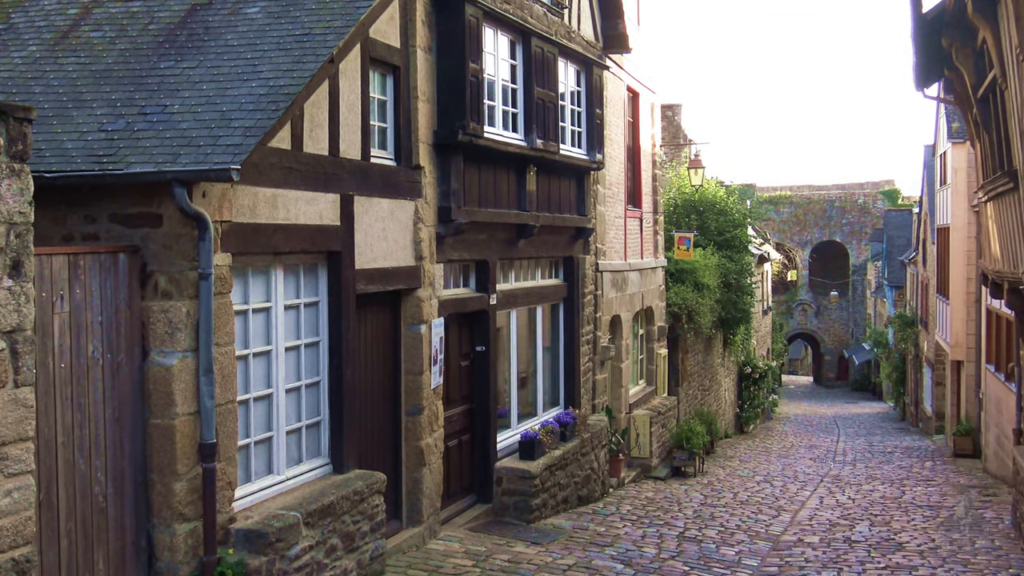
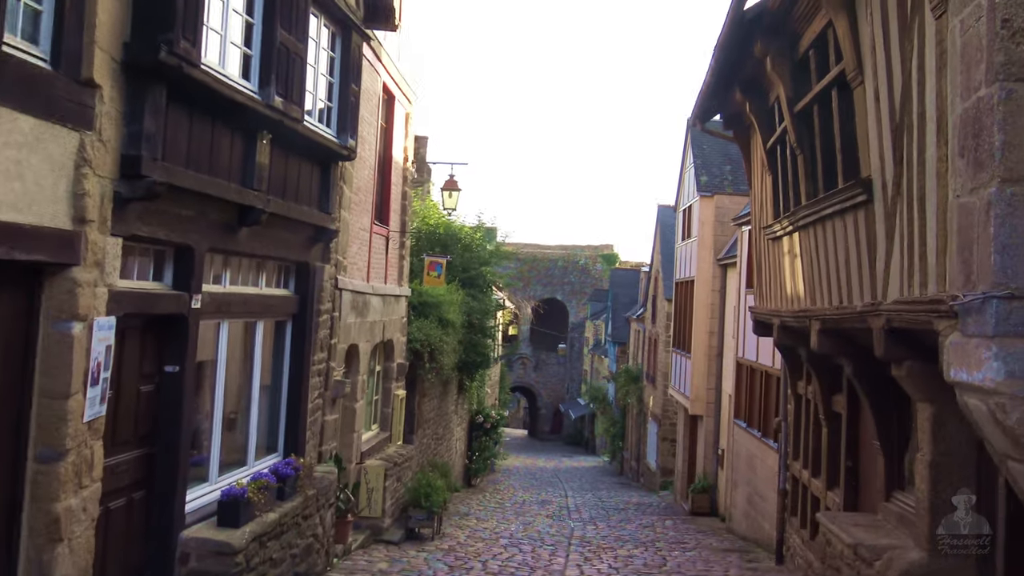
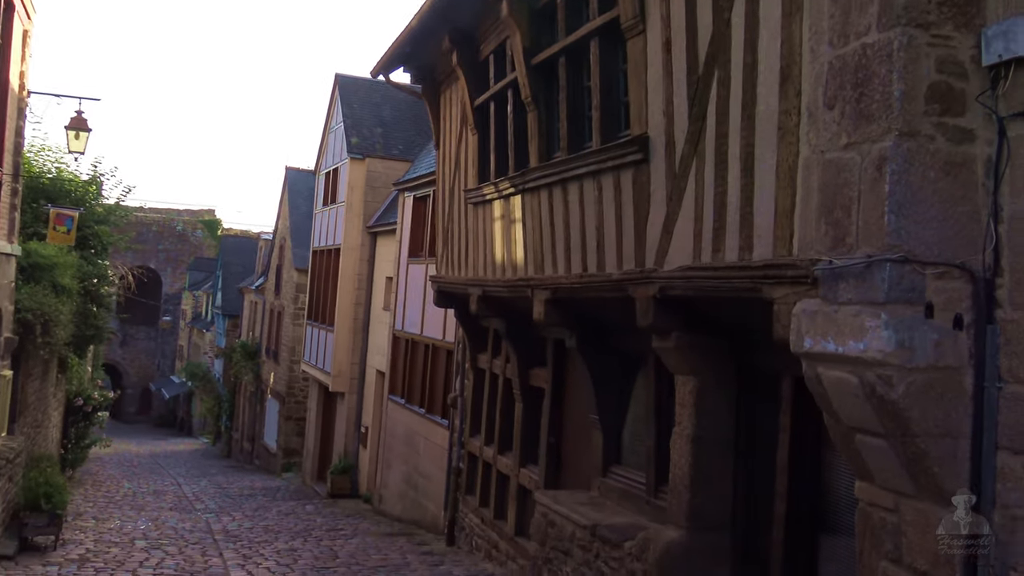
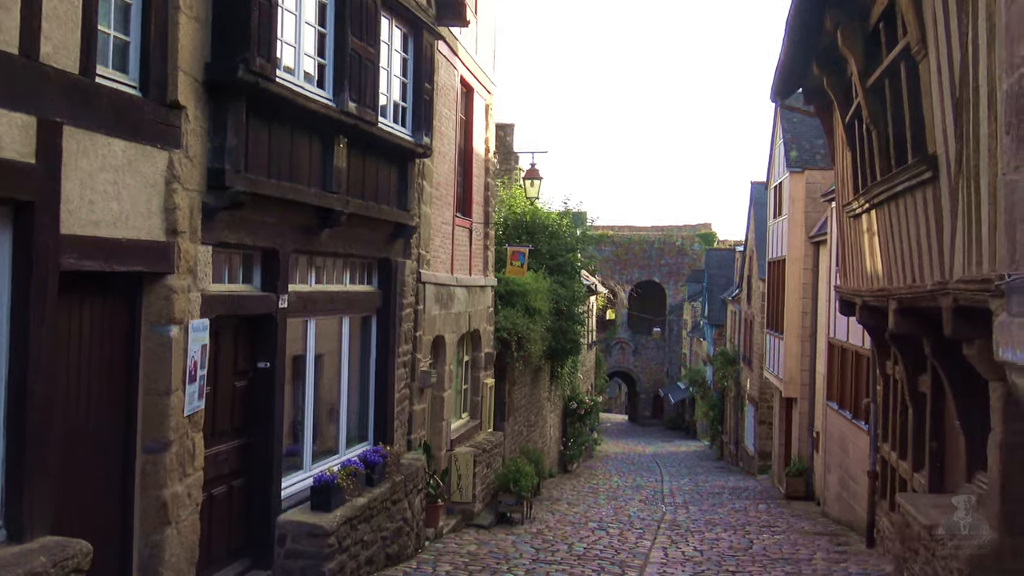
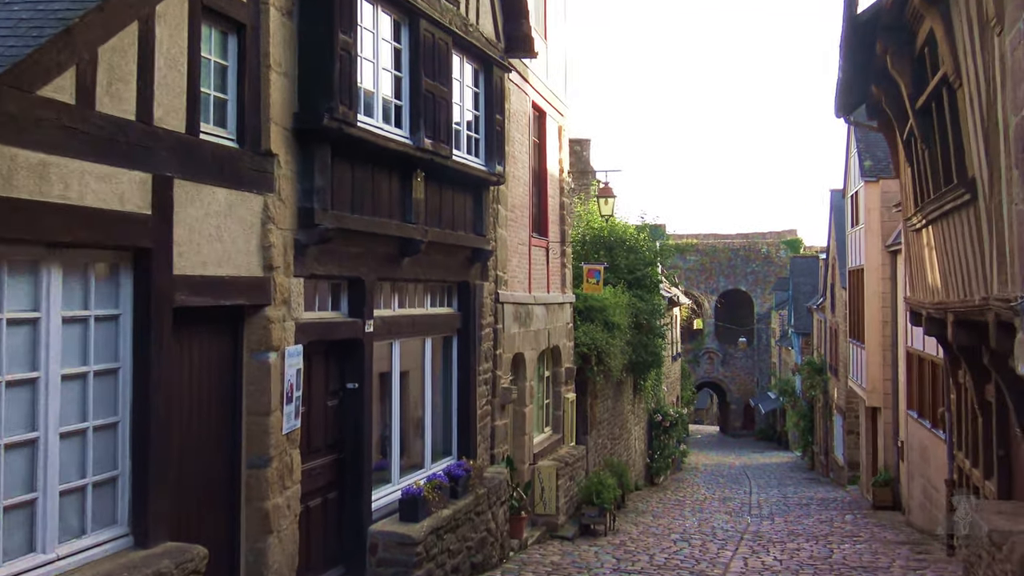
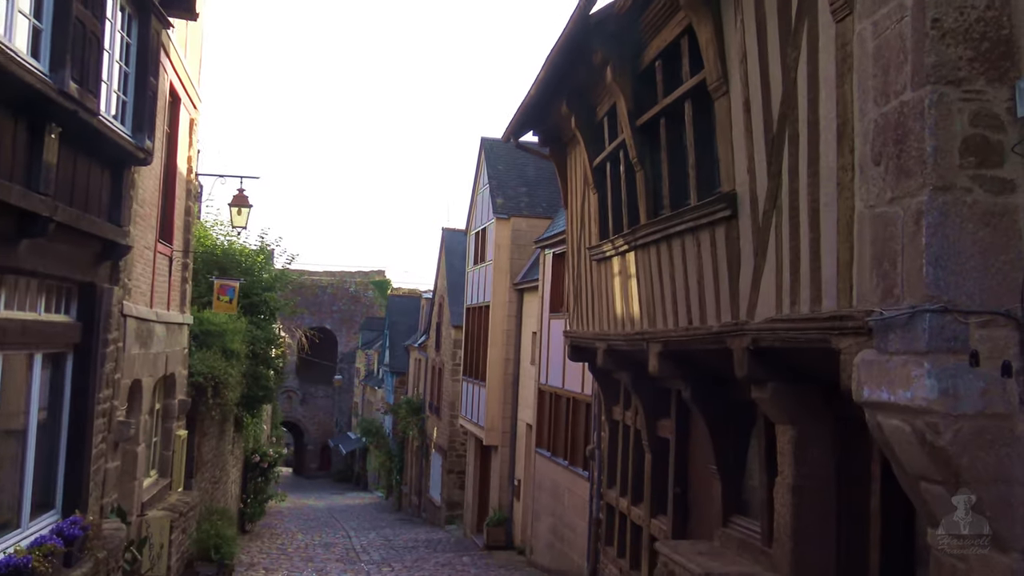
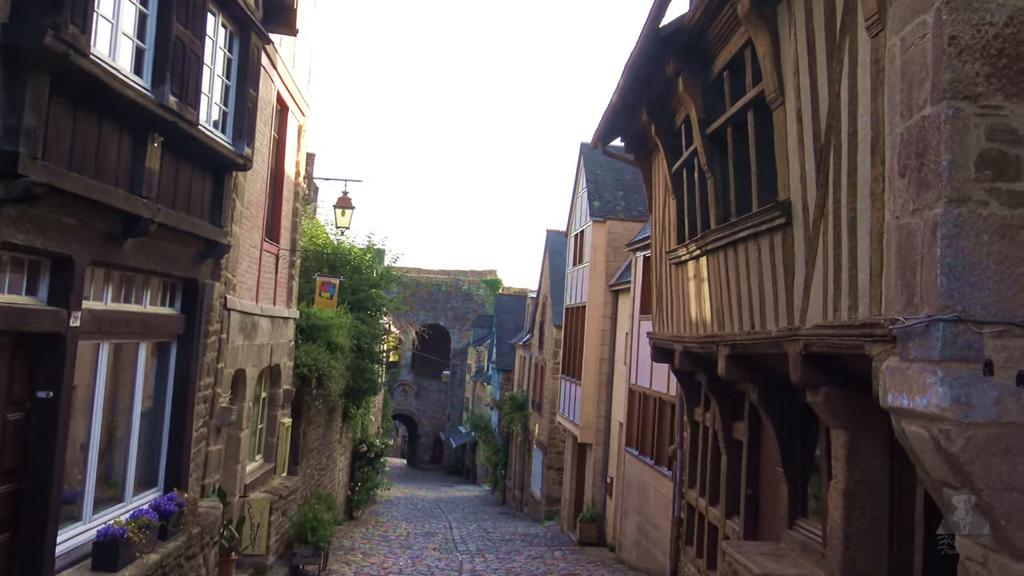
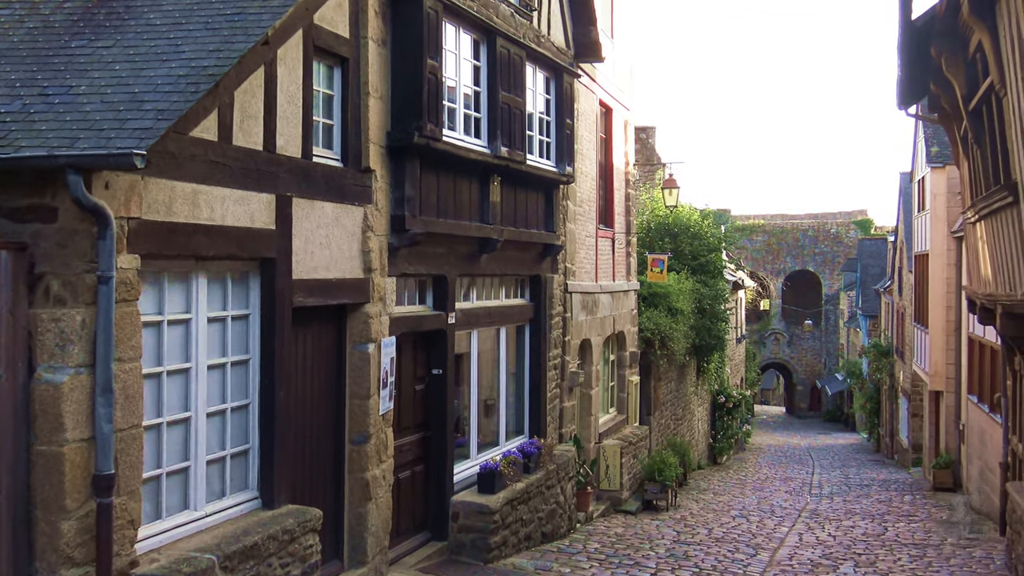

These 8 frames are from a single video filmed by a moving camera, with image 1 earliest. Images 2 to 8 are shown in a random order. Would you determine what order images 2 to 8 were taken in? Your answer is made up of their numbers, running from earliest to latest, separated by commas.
8, 5, 4, 2, 7, 6, 3
